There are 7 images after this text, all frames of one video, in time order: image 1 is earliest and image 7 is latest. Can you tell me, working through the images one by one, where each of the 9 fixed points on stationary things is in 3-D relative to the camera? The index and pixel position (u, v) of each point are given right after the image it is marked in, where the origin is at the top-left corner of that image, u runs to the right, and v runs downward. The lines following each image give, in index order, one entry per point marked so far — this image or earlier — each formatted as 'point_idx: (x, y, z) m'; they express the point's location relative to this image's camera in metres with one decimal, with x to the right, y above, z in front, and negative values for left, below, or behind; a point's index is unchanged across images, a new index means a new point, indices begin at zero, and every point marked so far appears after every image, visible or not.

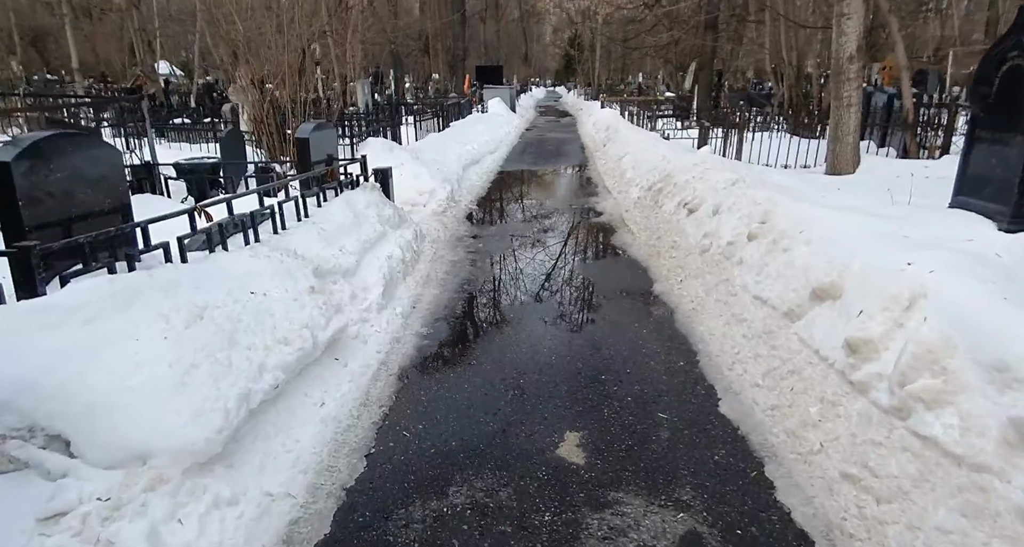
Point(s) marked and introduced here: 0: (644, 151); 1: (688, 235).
0: (+2.4, +2.2, +12.1) m
1: (+1.8, +0.4, +6.8) m
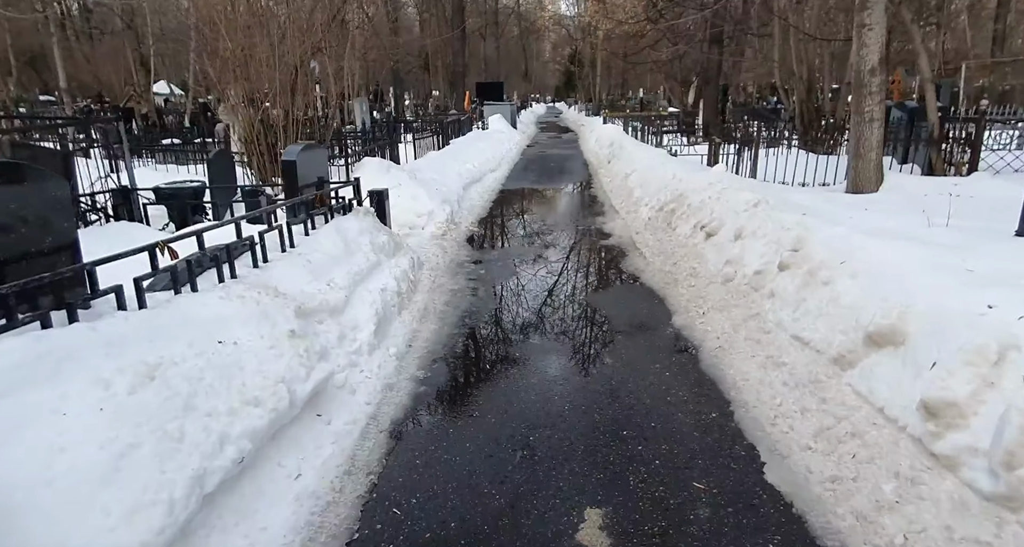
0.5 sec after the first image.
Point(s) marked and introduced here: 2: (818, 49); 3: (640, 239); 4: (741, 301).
0: (+2.4, +1.8, +11.7) m
1: (+1.9, +0.1, +6.3) m
2: (+6.6, +4.9, +14.5) m
3: (+1.6, +0.4, +8.5) m
4: (+1.7, -0.2, +5.1) m
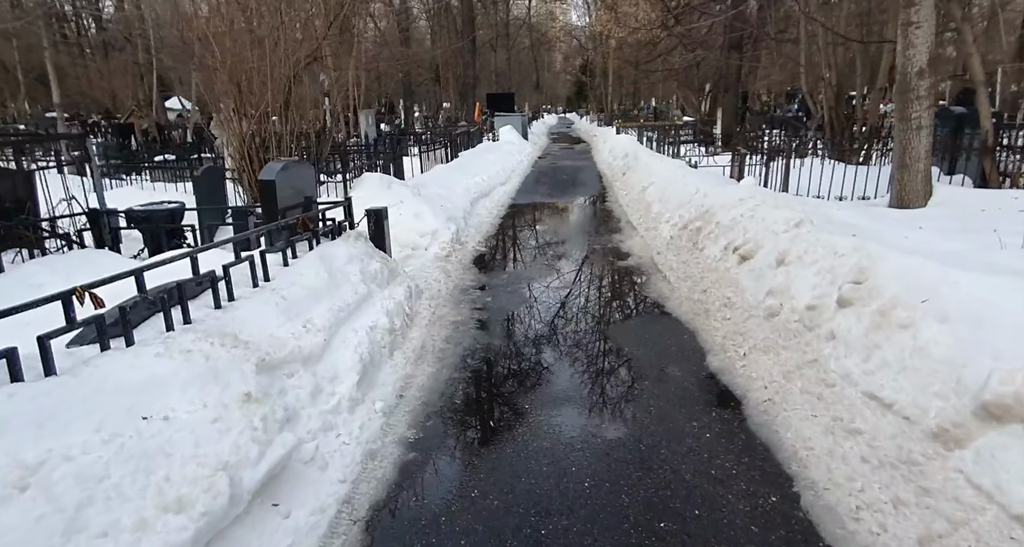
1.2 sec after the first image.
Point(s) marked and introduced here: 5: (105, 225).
0: (+2.6, +1.5, +10.9) m
1: (+1.9, -0.1, +5.5) m
2: (+6.8, +4.5, +13.7) m
3: (+1.8, +0.1, +7.7) m
4: (+1.8, -0.4, +4.3) m
5: (-3.7, +0.4, +6.1) m
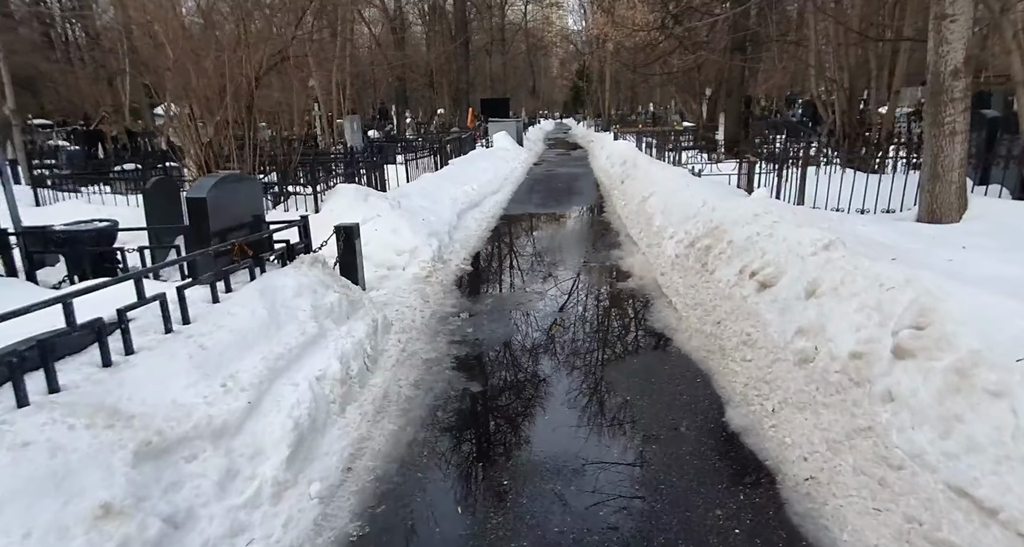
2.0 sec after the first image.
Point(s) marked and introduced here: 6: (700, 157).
0: (+2.5, +1.2, +10.1) m
1: (+1.8, -0.4, +4.7) m
2: (+6.7, +4.3, +12.9) m
3: (+1.6, -0.1, +6.9) m
4: (+1.7, -0.7, +3.5) m
5: (-3.9, +0.2, +5.3) m
6: (+4.7, +2.9, +16.8) m
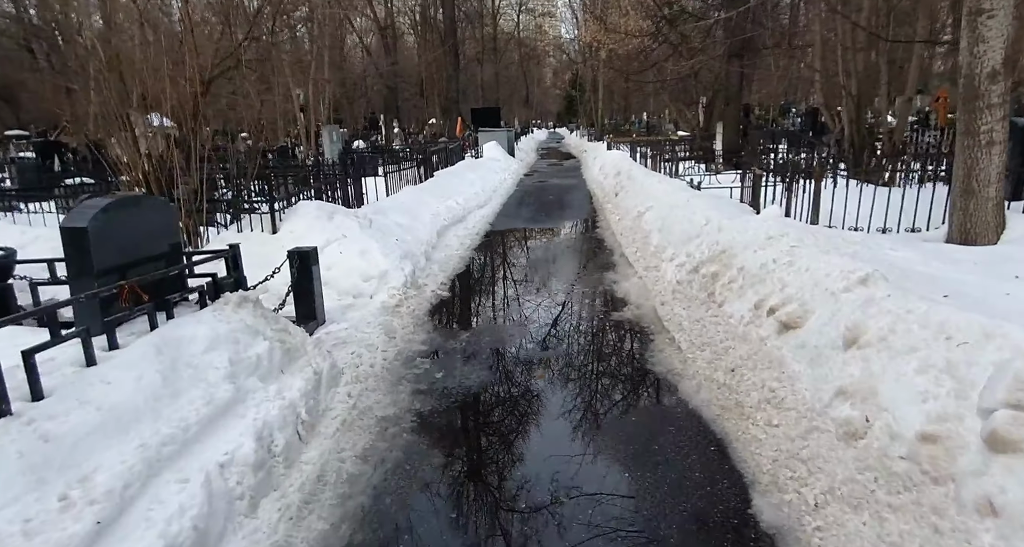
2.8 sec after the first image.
0: (+2.2, +0.9, +9.2) m
1: (+1.6, -0.6, +3.8) m
2: (+6.4, +3.9, +12.2) m
3: (+1.4, -0.4, +6.0) m
4: (+1.5, -0.9, +2.6) m
5: (-4.1, -0.1, +4.4) m
6: (+4.5, +2.5, +16.0) m
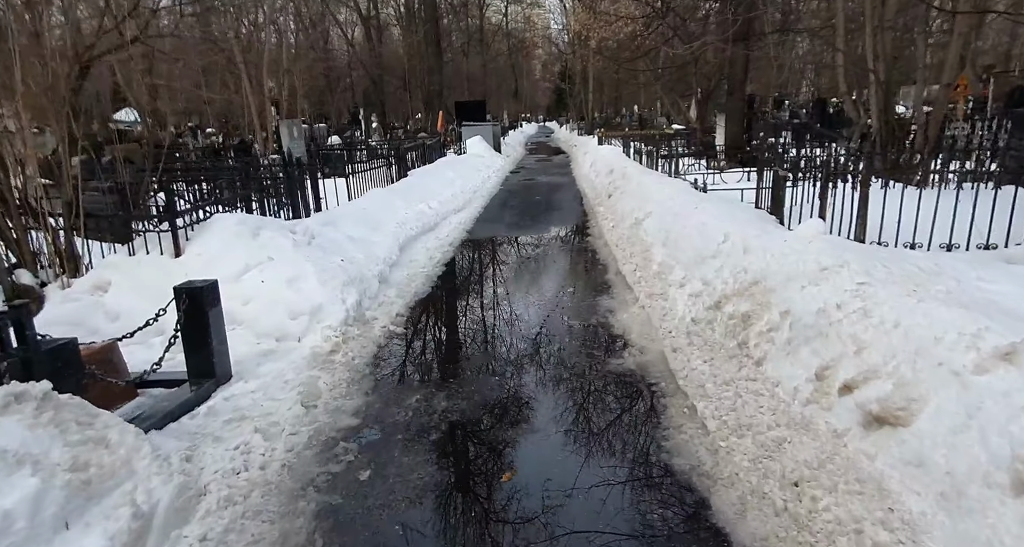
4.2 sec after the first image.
0: (+1.9, +0.7, +7.7) m
1: (+1.4, -0.9, +2.3) m
2: (+6.0, +3.7, +10.6) m
3: (+1.2, -0.7, +4.5) m
4: (+1.3, -1.2, +1.1) m
5: (-4.3, -0.4, +2.7) m
6: (+4.1, +2.4, +14.5) m
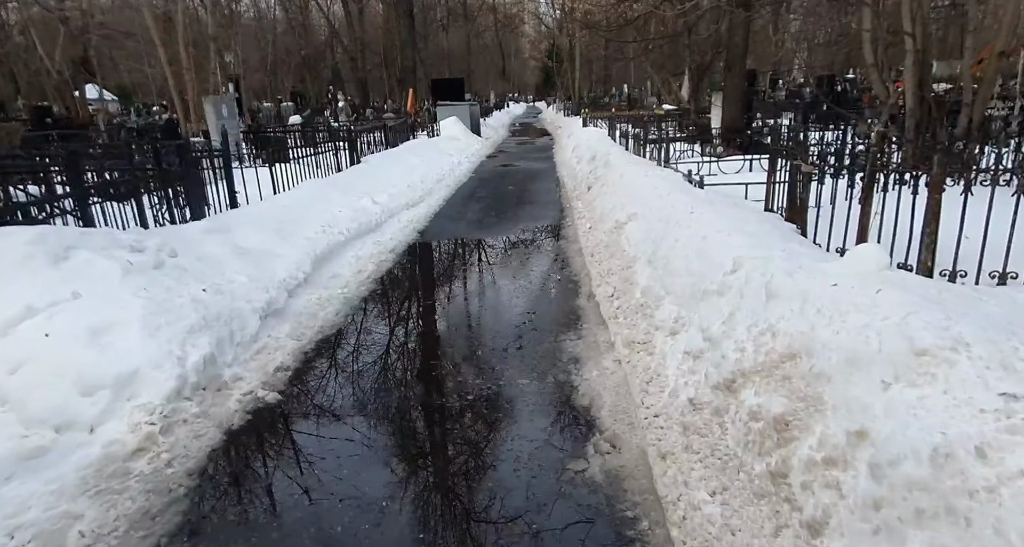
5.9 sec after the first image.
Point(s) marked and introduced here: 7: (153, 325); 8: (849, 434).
0: (+1.4, +0.4, +5.8) m
1: (+1.0, -1.3, +0.4) m
2: (+5.5, +3.6, +8.8) m
3: (+0.7, -1.0, +2.6) m
4: (+0.9, -1.6, -0.8) m
5: (-4.7, -0.8, +0.8) m
6: (+3.4, +2.3, +12.6) m
7: (-2.2, -0.3, +4.2) m
8: (+1.2, -0.6, +2.3) m
